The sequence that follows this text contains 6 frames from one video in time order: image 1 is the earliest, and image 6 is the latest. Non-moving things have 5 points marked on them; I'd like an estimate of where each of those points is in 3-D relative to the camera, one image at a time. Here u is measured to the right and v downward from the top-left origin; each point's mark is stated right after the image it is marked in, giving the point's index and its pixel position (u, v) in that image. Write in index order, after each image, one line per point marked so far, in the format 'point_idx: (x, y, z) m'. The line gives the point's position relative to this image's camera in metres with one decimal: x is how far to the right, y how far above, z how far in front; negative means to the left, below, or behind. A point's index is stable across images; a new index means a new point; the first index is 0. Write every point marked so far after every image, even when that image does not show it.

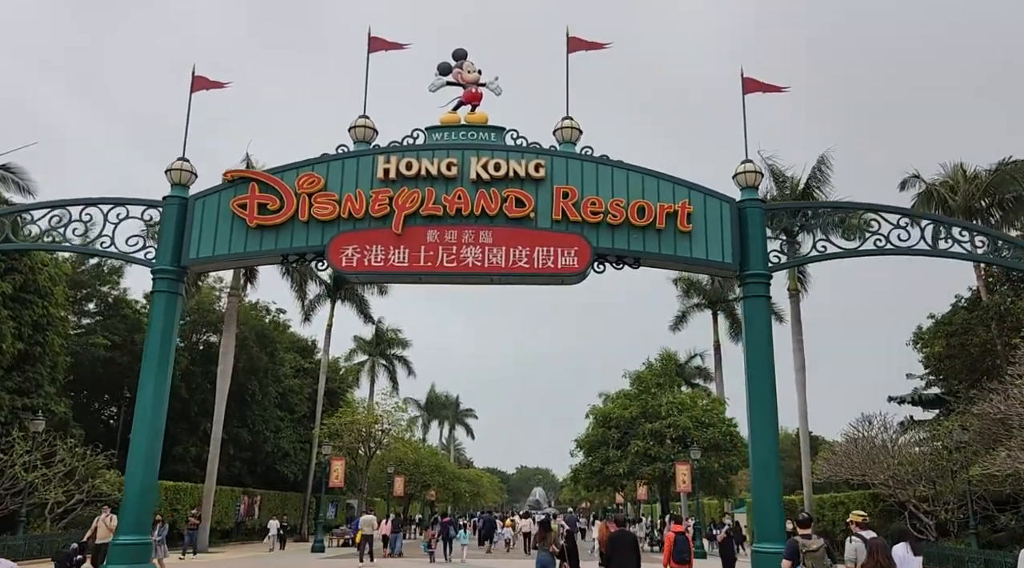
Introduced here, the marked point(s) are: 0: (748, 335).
0: (+3.5, -0.8, +12.7) m
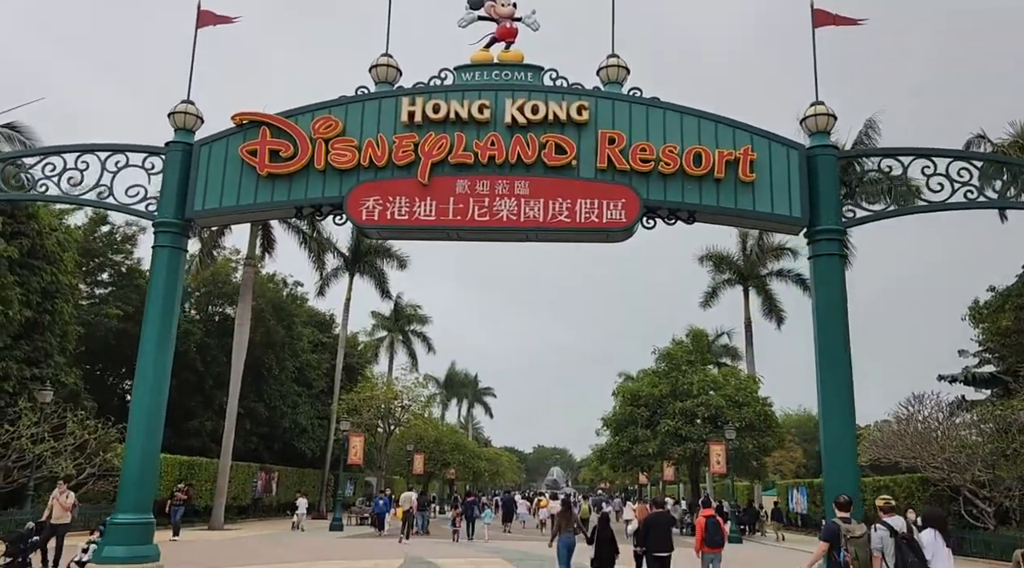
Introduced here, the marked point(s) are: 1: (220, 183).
0: (+4.0, -0.2, +11.3) m
1: (-4.2, +1.4, +12.0) m
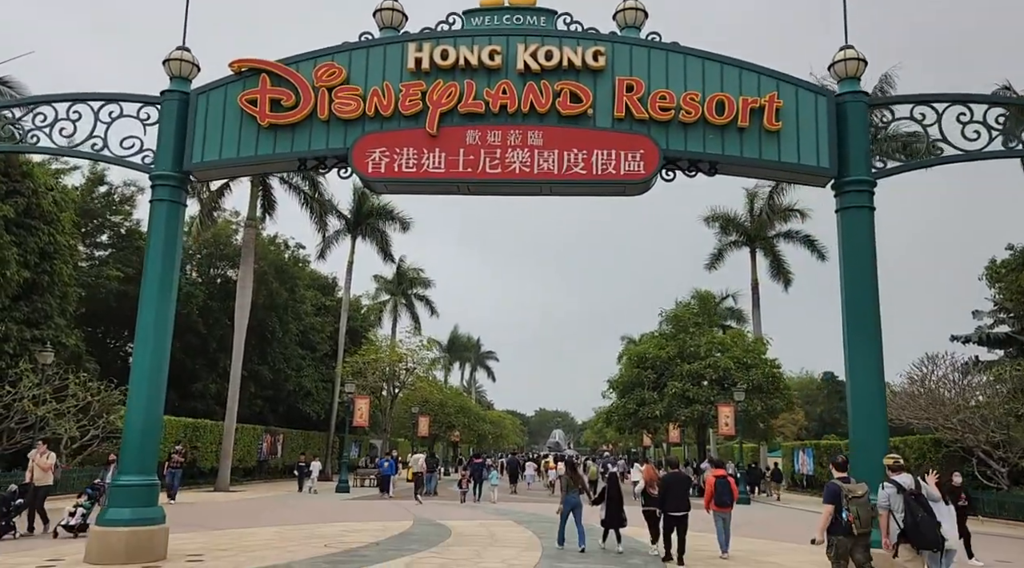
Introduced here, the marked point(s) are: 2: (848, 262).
0: (+4.2, +0.4, +10.8) m
1: (-4.0, +2.0, +11.5) m
2: (+4.2, +0.3, +10.8) m
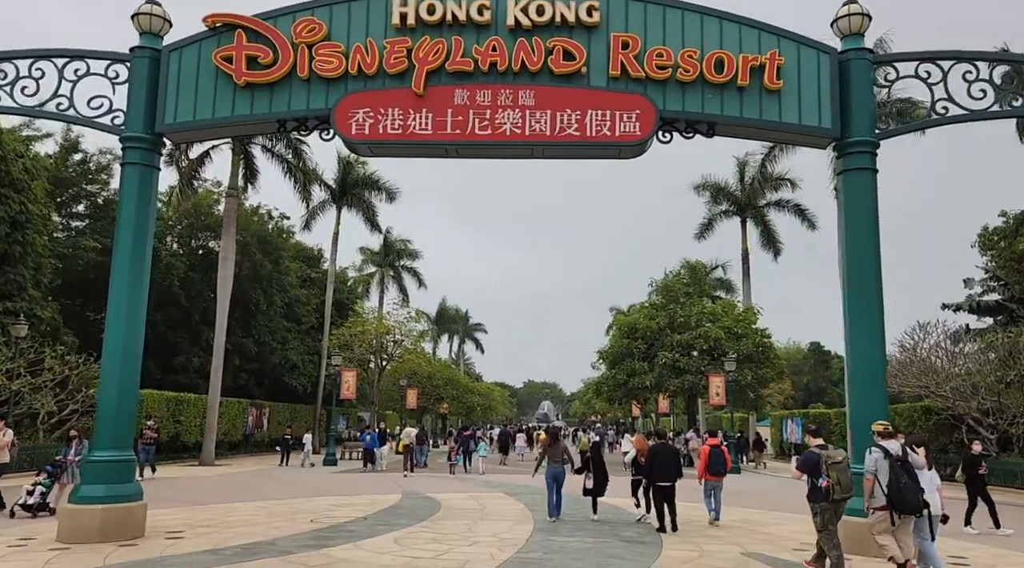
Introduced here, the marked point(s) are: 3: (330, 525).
0: (+4.1, +0.8, +10.4) m
1: (-4.1, +2.5, +11.0) m
2: (+4.1, +0.7, +10.4) m
3: (-2.6, -3.4, +11.9) m
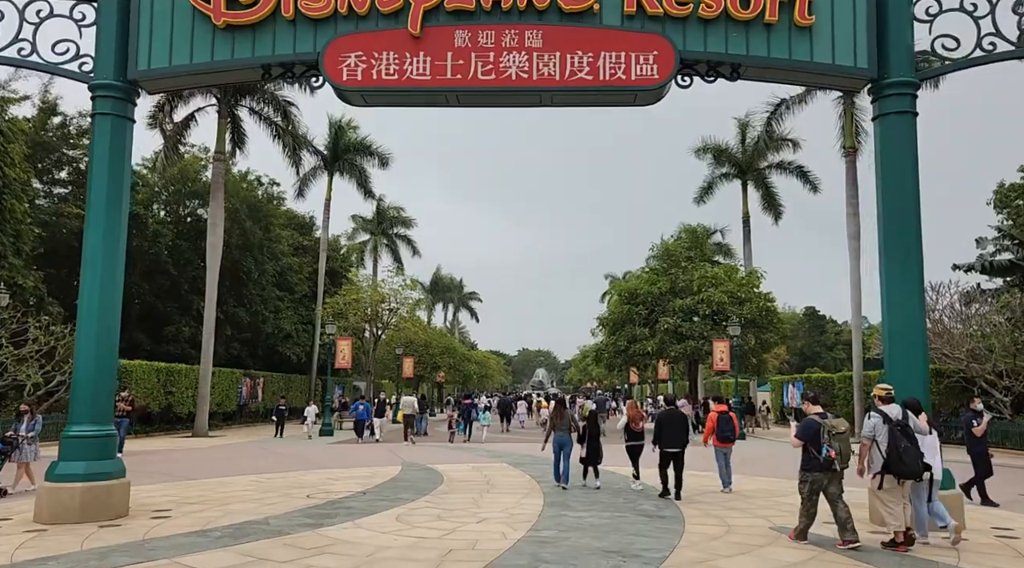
0: (+4.2, +1.4, +9.6) m
1: (-4.1, +2.9, +10.0) m
2: (+4.2, +1.2, +9.6) m
3: (-2.5, -2.9, +11.2) m
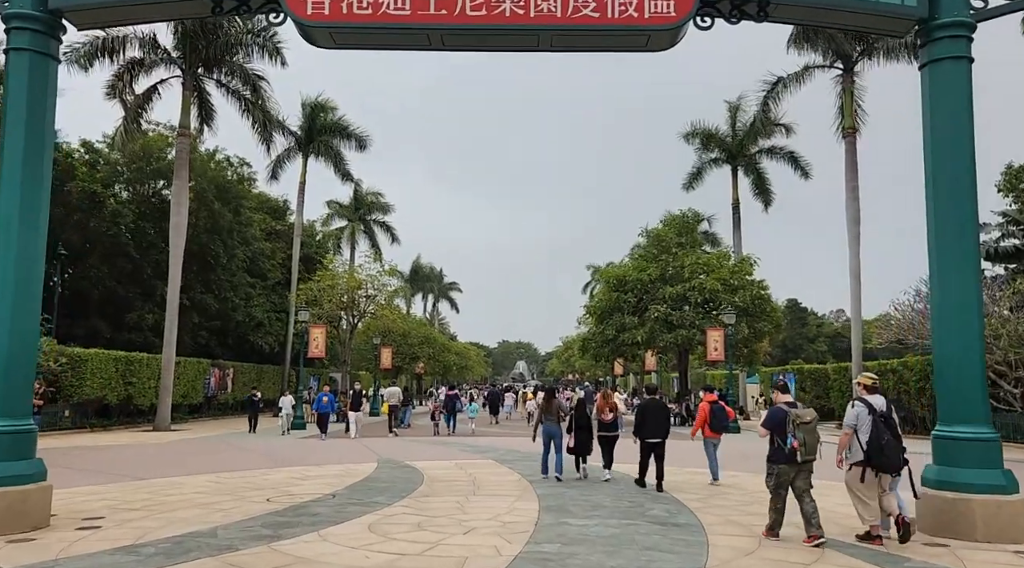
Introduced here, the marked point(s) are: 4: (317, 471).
0: (+4.1, +1.6, +8.3) m
1: (-4.1, +3.2, +8.5) m
2: (+4.2, +1.5, +8.3) m
3: (-2.6, -2.6, +9.8) m
4: (-3.1, -3.1, +13.9) m
